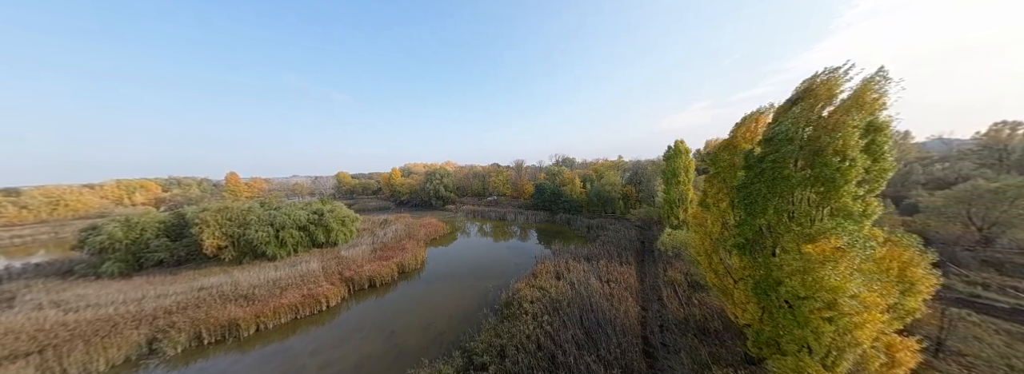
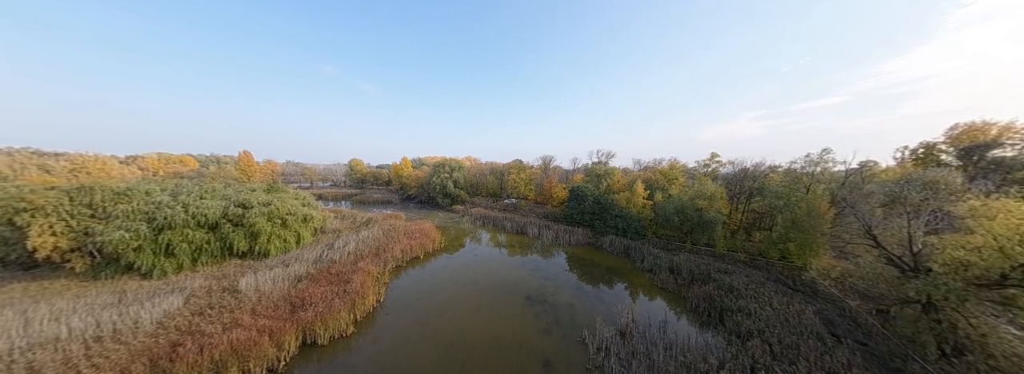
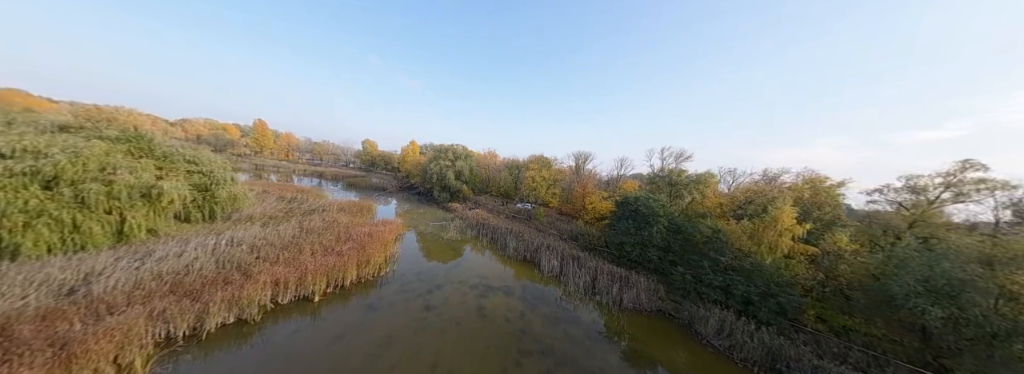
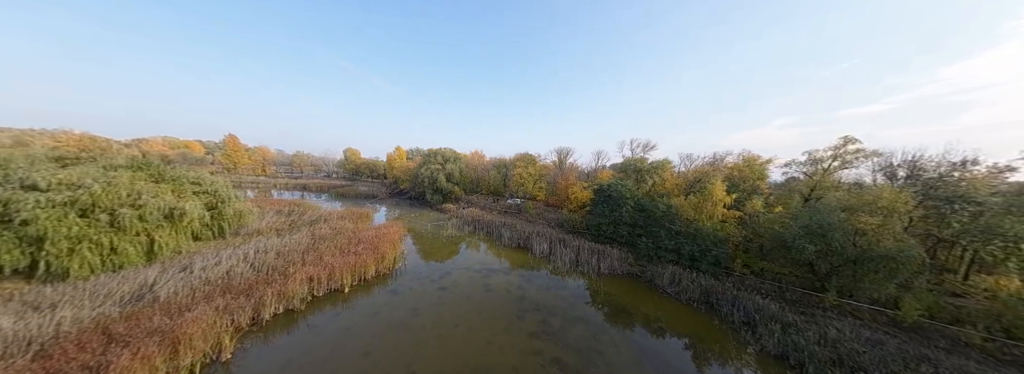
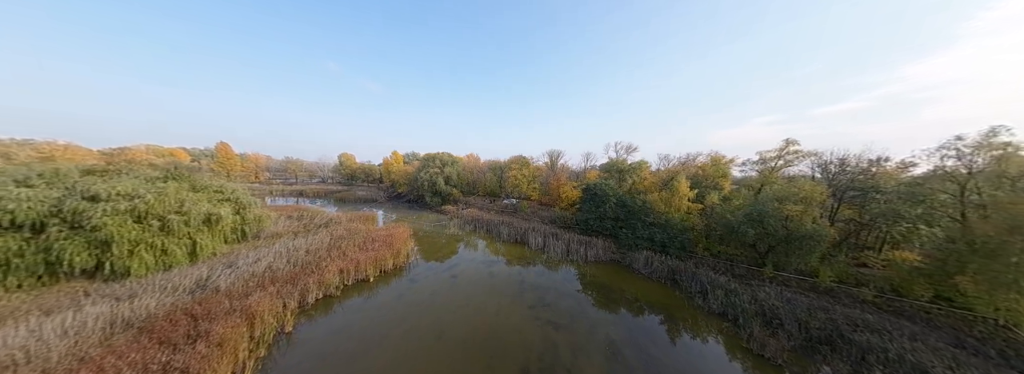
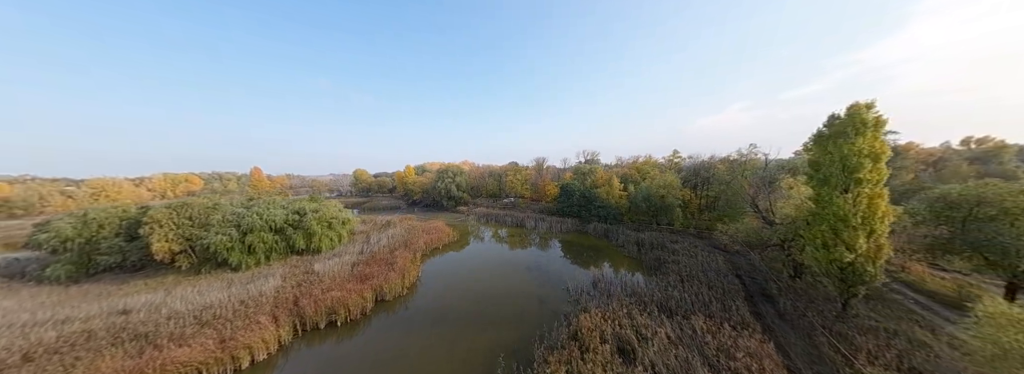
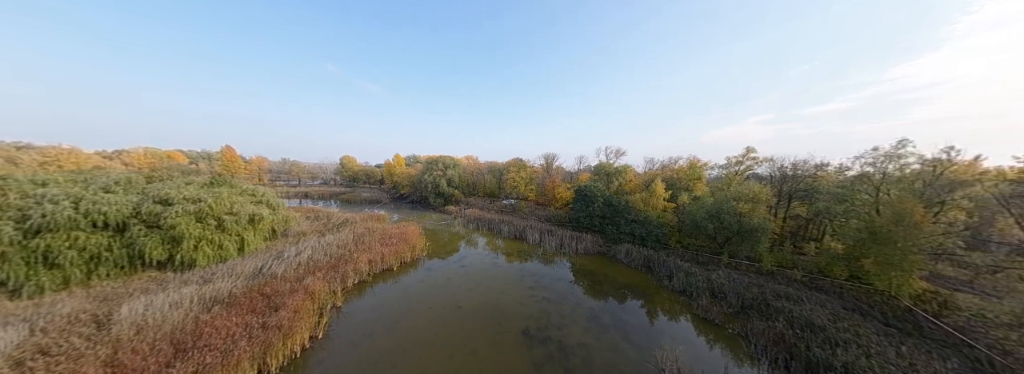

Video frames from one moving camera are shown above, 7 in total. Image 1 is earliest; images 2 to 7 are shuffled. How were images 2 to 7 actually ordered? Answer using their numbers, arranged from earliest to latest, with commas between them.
6, 2, 7, 5, 4, 3
